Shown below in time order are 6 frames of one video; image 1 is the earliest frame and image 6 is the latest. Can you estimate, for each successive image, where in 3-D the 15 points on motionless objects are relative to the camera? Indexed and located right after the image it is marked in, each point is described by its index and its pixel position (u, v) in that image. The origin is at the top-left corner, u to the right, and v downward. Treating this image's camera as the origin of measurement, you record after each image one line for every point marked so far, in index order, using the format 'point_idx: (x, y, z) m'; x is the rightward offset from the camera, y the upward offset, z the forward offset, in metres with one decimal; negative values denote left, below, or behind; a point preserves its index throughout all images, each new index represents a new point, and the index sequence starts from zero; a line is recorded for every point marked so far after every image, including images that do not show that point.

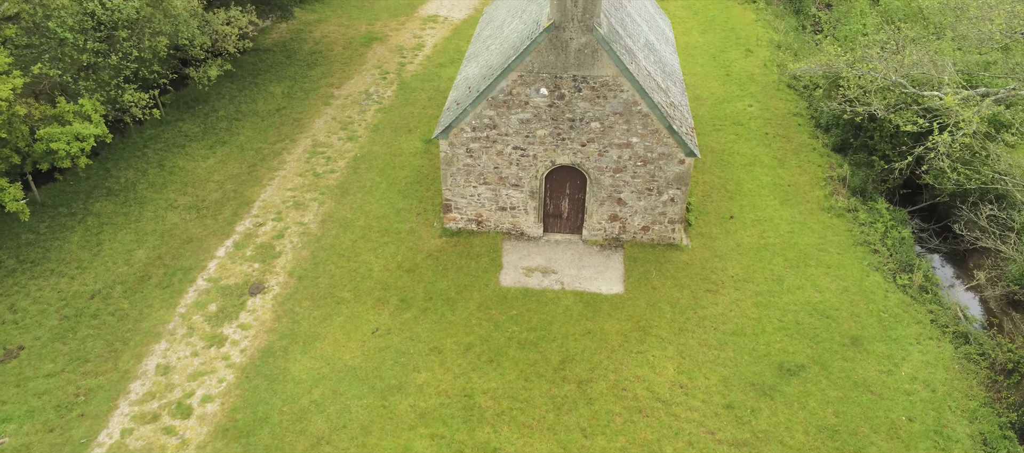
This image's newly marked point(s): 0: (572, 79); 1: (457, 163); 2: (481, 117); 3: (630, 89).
0: (+1.4, +3.6, +17.9) m
1: (-1.4, +1.7, +19.6) m
2: (-0.8, +2.8, +18.7) m
3: (+2.8, +3.3, +17.8) m
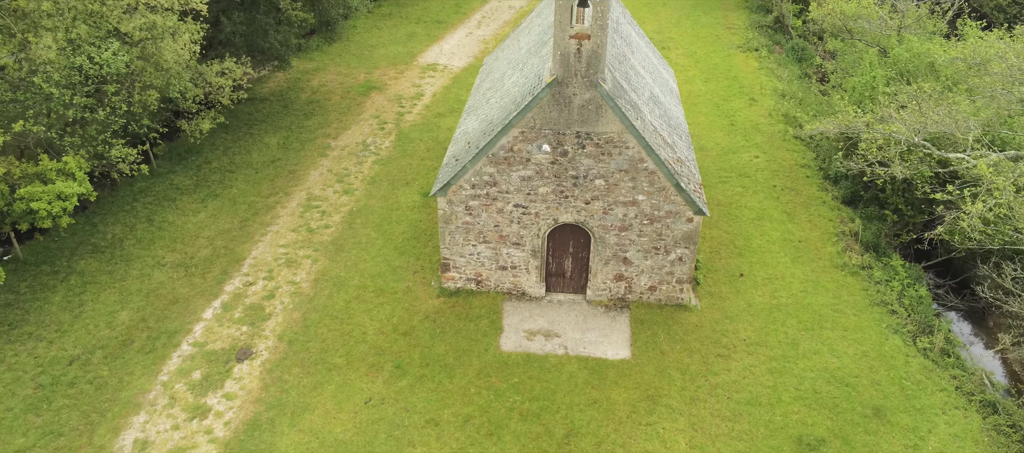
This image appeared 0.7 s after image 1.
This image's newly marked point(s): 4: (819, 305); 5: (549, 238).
0: (+1.5, +2.1, +17.2) m
1: (-1.4, +0.2, +18.9) m
2: (-0.8, +1.3, +18.0) m
3: (+2.8, +1.9, +17.1) m
4: (+8.2, -2.1, +19.9) m
5: (+1.0, -0.3, +19.2) m
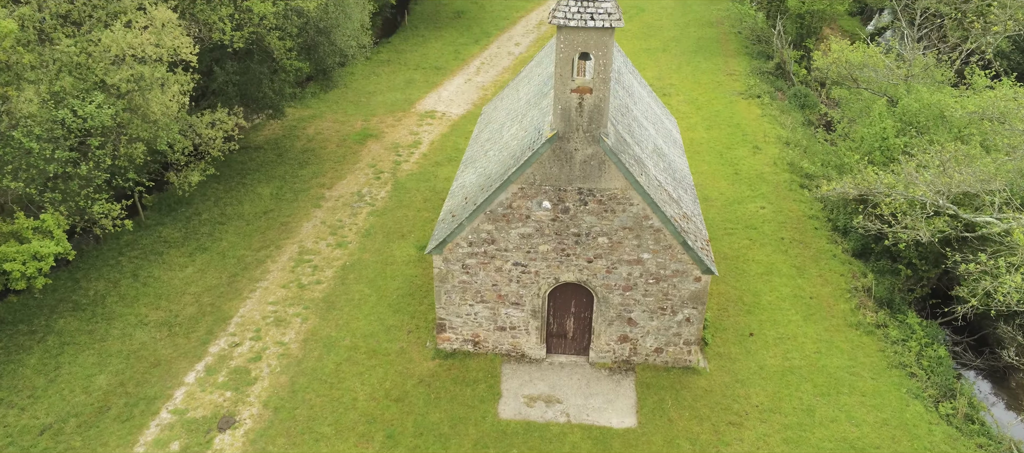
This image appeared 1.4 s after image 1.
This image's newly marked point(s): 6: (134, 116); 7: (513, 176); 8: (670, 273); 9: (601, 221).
0: (+1.4, +0.8, +16.5) m
1: (-1.4, -1.3, +18.0) m
2: (-0.8, -0.1, +17.2) m
3: (+2.8, +0.5, +16.4) m
4: (+8.2, -3.6, +18.9) m
5: (+0.9, -1.7, +18.3) m
6: (-9.9, +2.9, +19.4) m
7: (0.0, +1.1, +16.3) m
8: (+3.7, -1.1, +17.3) m
9: (+2.0, +0.1, +16.8) m
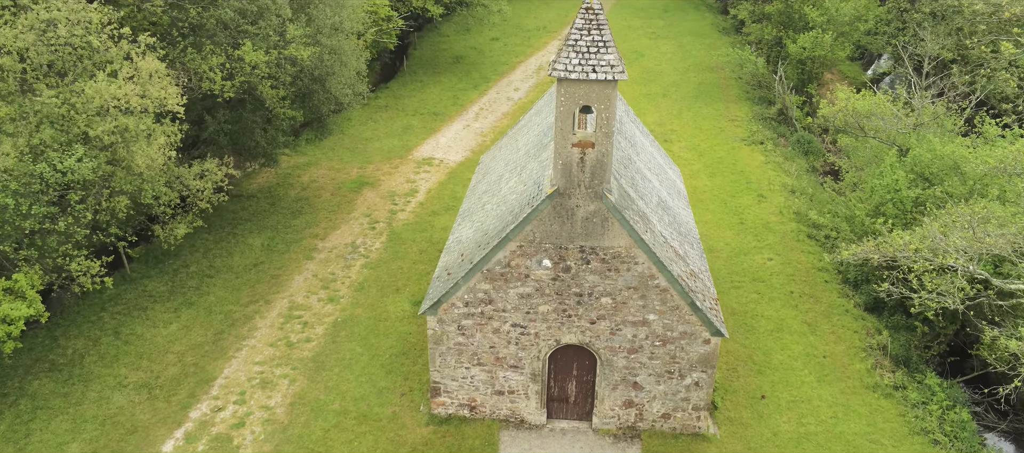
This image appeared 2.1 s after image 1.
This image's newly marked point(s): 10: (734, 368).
0: (+1.4, -0.5, +15.6) m
1: (-1.5, -2.6, +17.0) m
2: (-0.8, -1.4, +16.3) m
3: (+2.8, -0.7, +15.5) m
4: (+8.1, -5.0, +17.8) m
5: (+0.9, -3.1, +17.3) m
6: (-9.9, +1.4, +18.7) m
7: (0.0, -0.2, +15.4) m
8: (+3.6, -2.4, +16.3) m
9: (+2.0, -1.2, +15.9) m
10: (+5.9, -3.8, +20.0) m
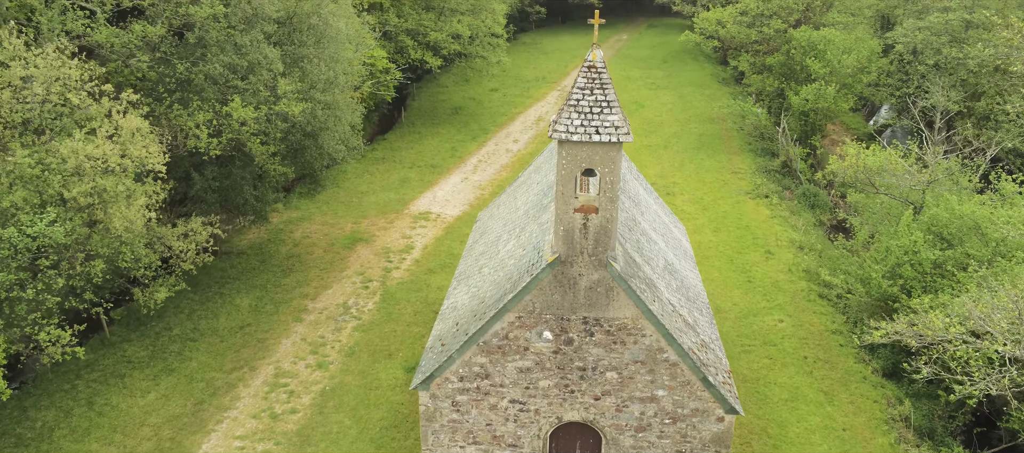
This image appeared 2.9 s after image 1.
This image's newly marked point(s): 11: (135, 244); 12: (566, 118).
0: (+1.4, -1.9, +14.5) m
1: (-1.5, -4.1, +15.8) m
2: (-0.9, -2.8, +15.1) m
3: (+2.7, -2.1, +14.4) m
4: (+8.1, -6.4, +16.5) m
5: (+0.9, -4.6, +16.1) m
6: (-9.9, -0.1, +17.7) m
7: (-0.1, -1.5, +14.4) m
8: (+3.6, -3.8, +15.1) m
9: (+1.9, -2.5, +14.8) m
10: (+5.9, -5.4, +18.7) m
11: (-9.3, -0.4, +18.4) m
12: (+1.0, +2.0, +13.6) m
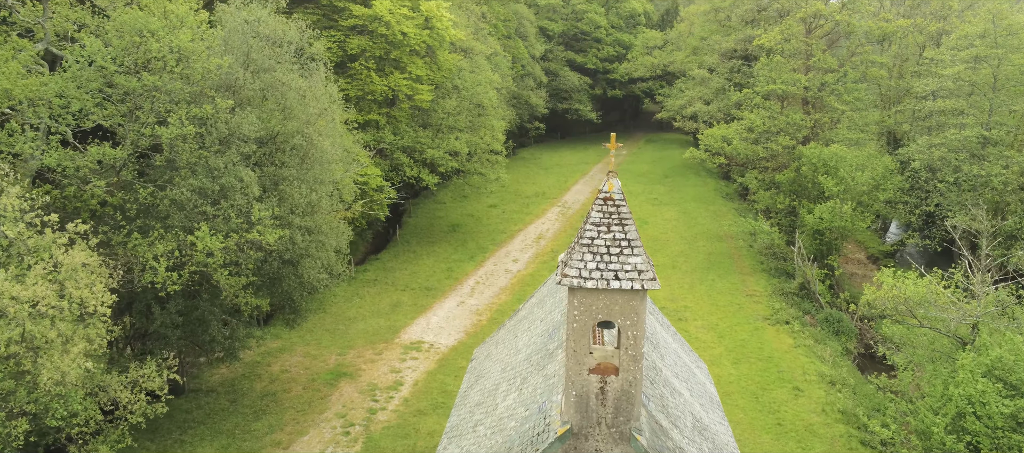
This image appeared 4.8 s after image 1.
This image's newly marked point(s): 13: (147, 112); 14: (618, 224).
0: (+1.4, -4.4, +11.6) m
1: (-1.5, -6.8, +12.6) m
2: (-0.8, -5.5, +12.1) m
3: (+2.8, -4.6, +11.5) m
4: (+8.1, -9.2, +12.9) m
5: (+0.9, -7.3, +12.8) m
6: (-9.9, -3.2, +15.0) m
7: (0.0, -4.1, +11.5) m
8: (+3.6, -6.4, +11.9) m
9: (+1.9, -5.1, +11.8) m
10: (+5.9, -8.6, +15.2) m
11: (-9.3, -3.6, +15.6) m
12: (+1.0, -0.5, +11.2) m
13: (-9.2, +2.9, +18.8) m
14: (+1.6, 0.0, +11.6) m
